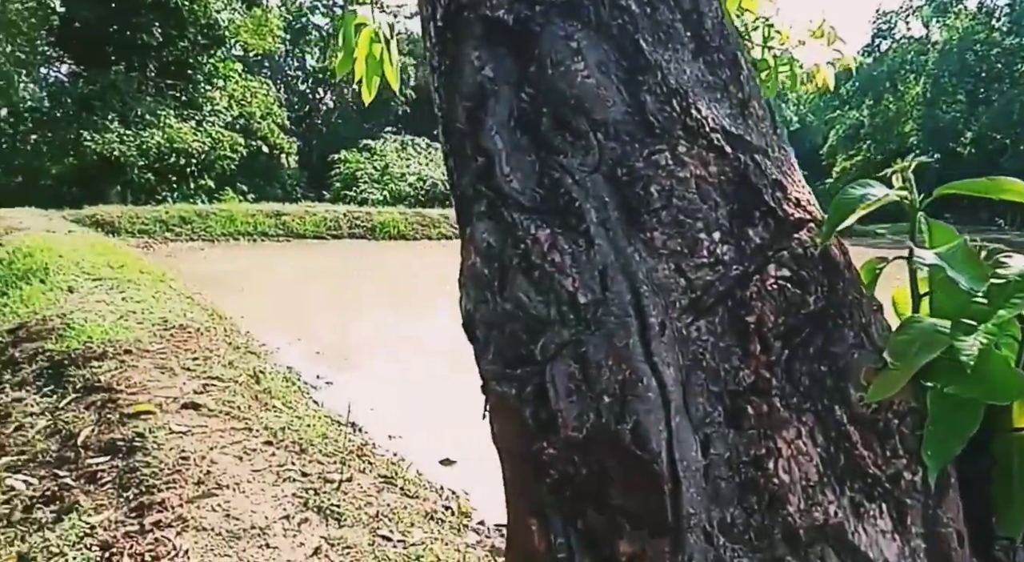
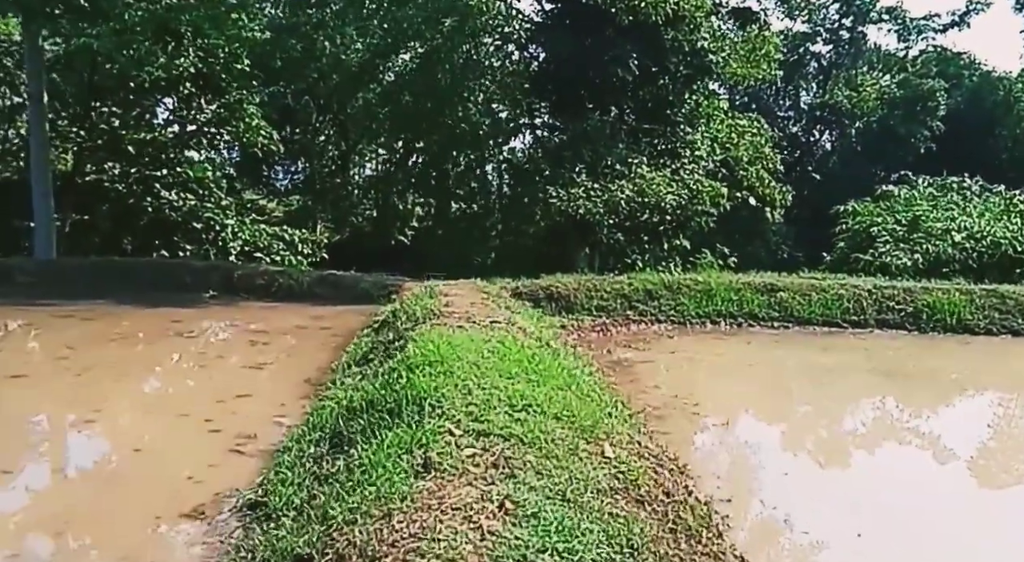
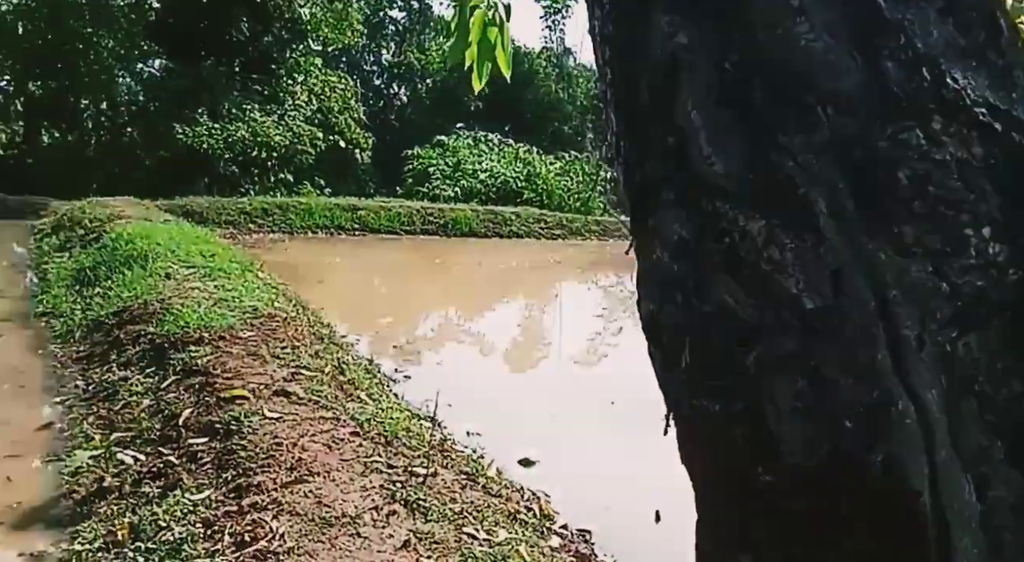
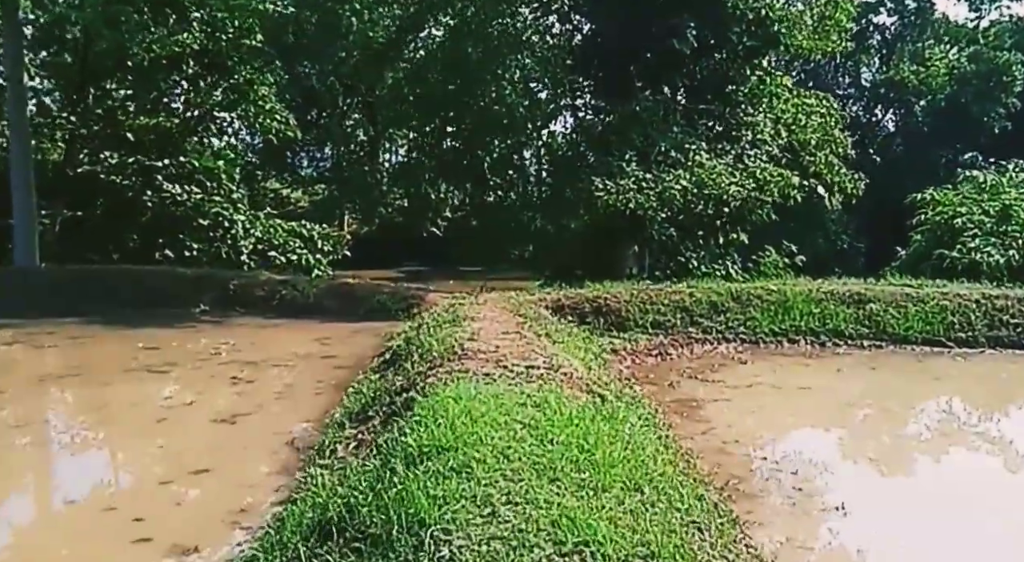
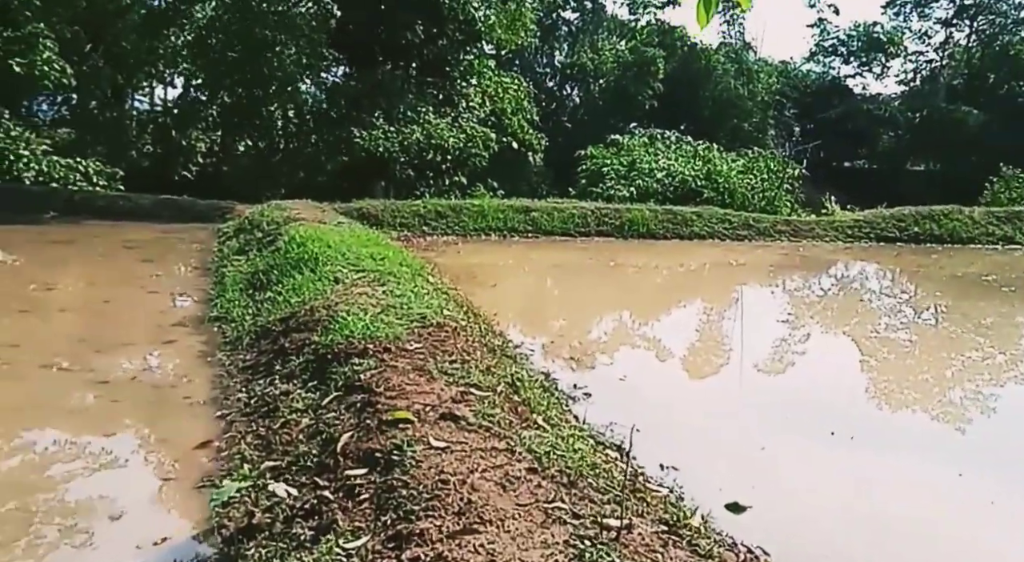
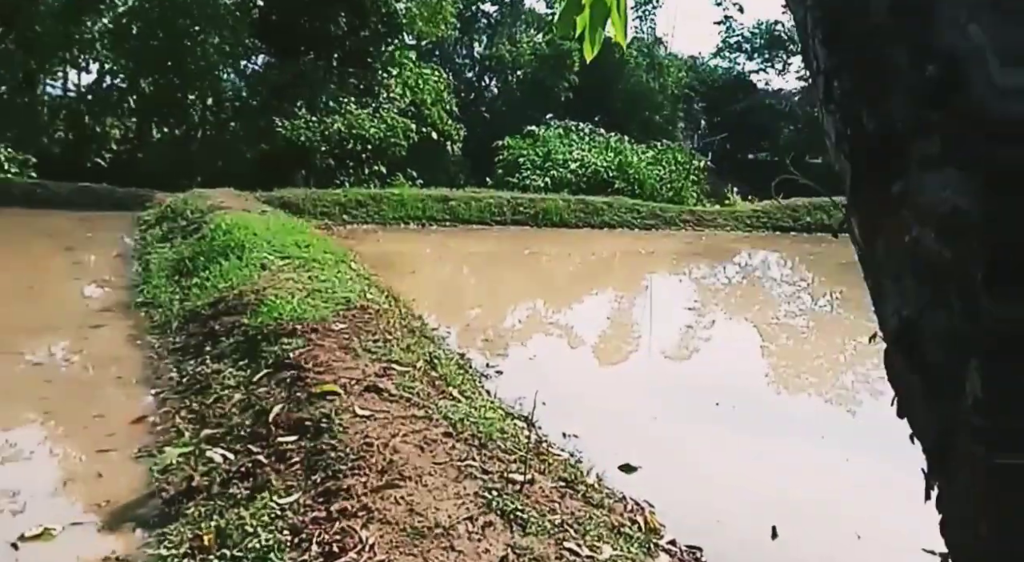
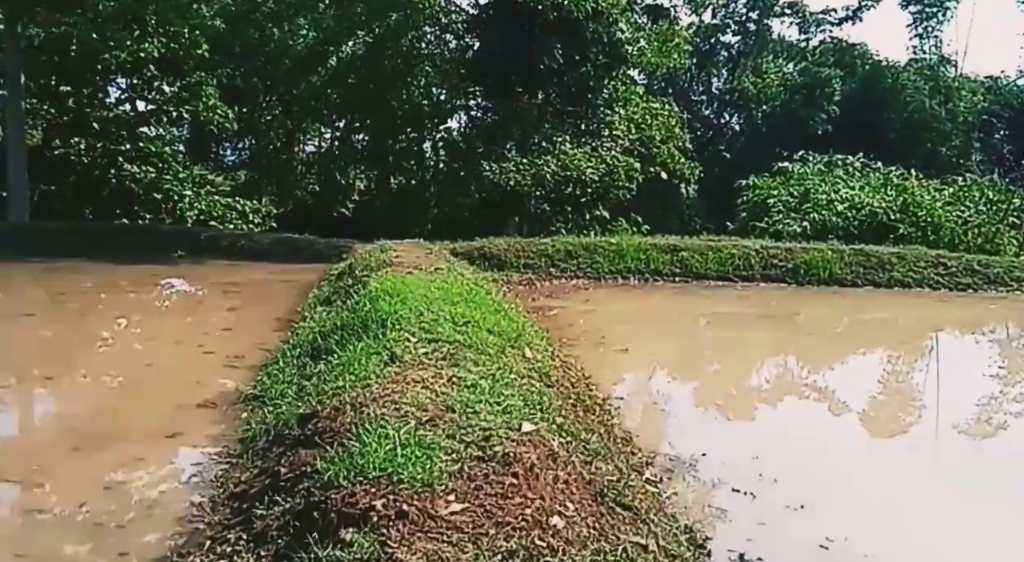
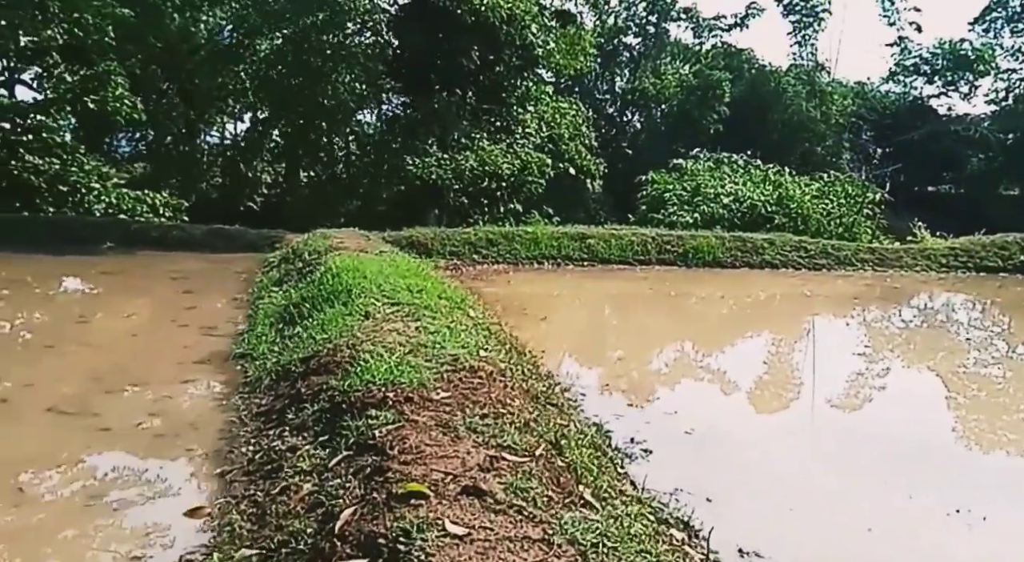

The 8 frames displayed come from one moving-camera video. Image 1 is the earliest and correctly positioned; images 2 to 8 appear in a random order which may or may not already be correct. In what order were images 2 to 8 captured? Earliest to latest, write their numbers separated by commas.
3, 6, 5, 8, 7, 2, 4
